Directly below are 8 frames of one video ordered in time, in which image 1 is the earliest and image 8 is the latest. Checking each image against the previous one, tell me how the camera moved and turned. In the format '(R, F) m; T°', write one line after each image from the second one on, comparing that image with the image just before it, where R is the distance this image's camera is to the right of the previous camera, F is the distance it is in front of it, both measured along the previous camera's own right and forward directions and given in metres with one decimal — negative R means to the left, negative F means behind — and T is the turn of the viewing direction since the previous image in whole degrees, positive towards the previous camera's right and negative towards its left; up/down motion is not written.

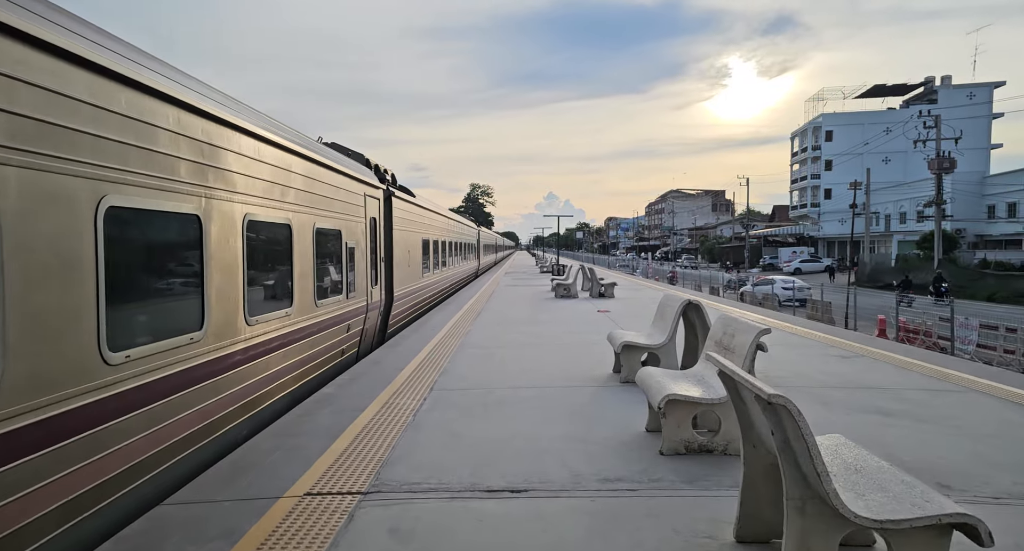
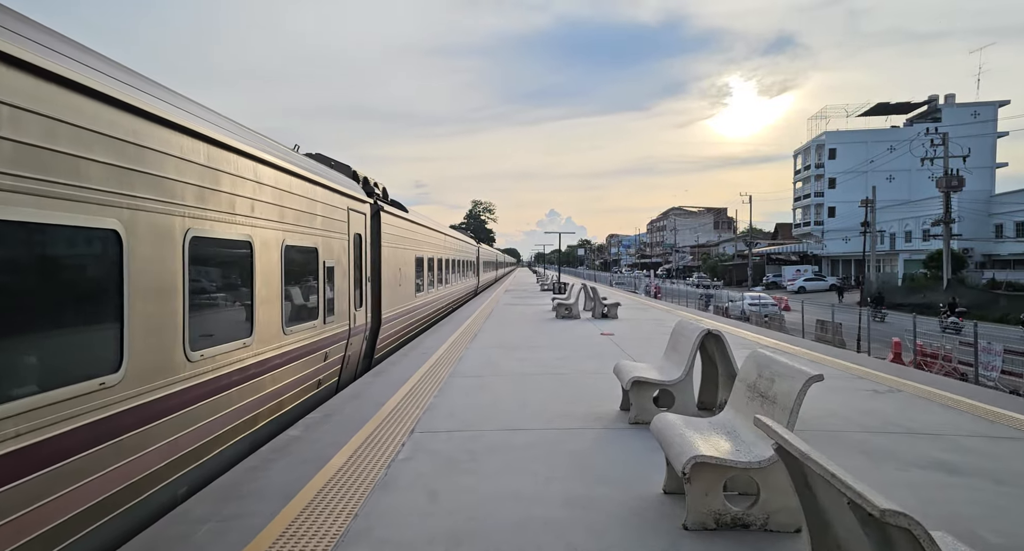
(+0.1, +0.6) m; 0°
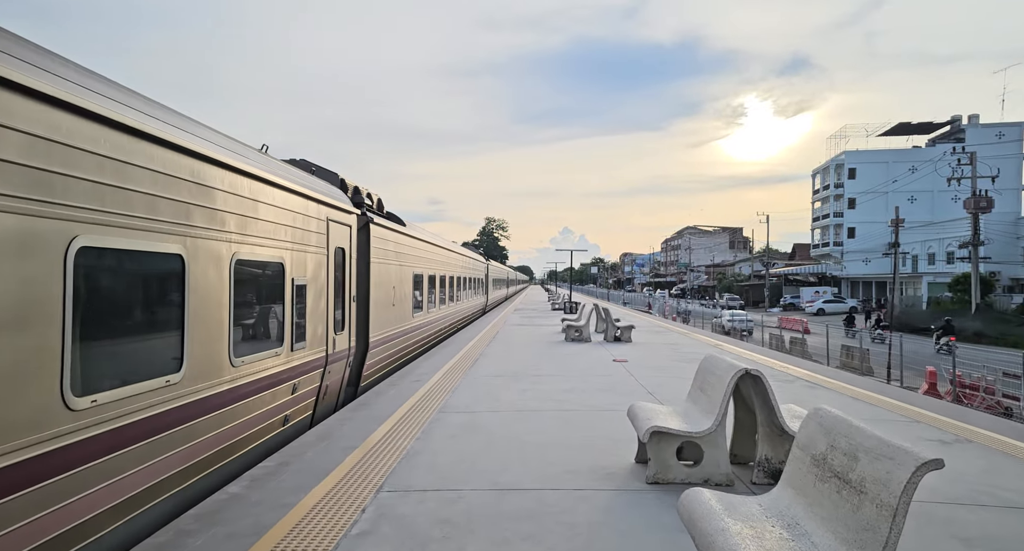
(+0.1, +0.8) m; -1°
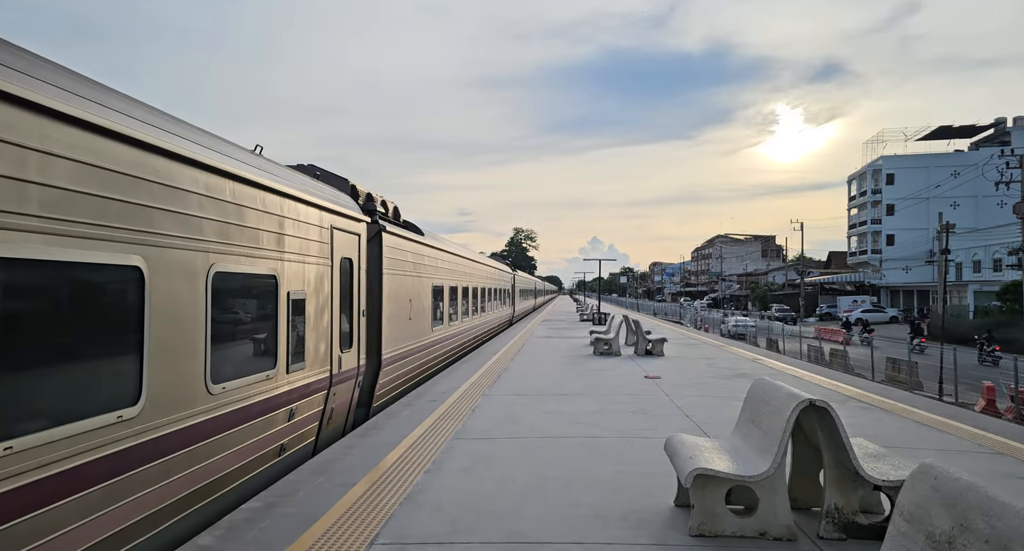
(+0.1, +0.5) m; -3°
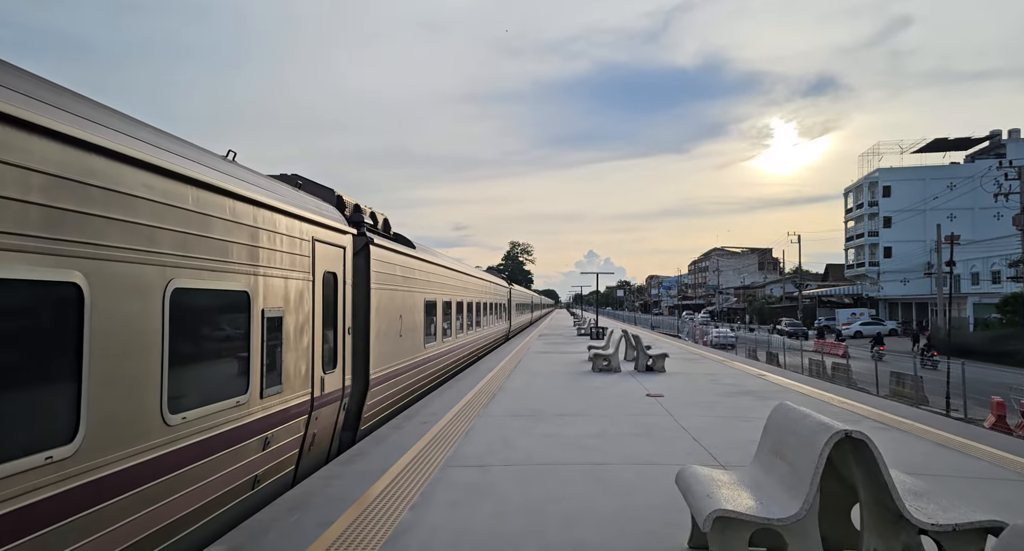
(0.0, +0.4) m; 0°
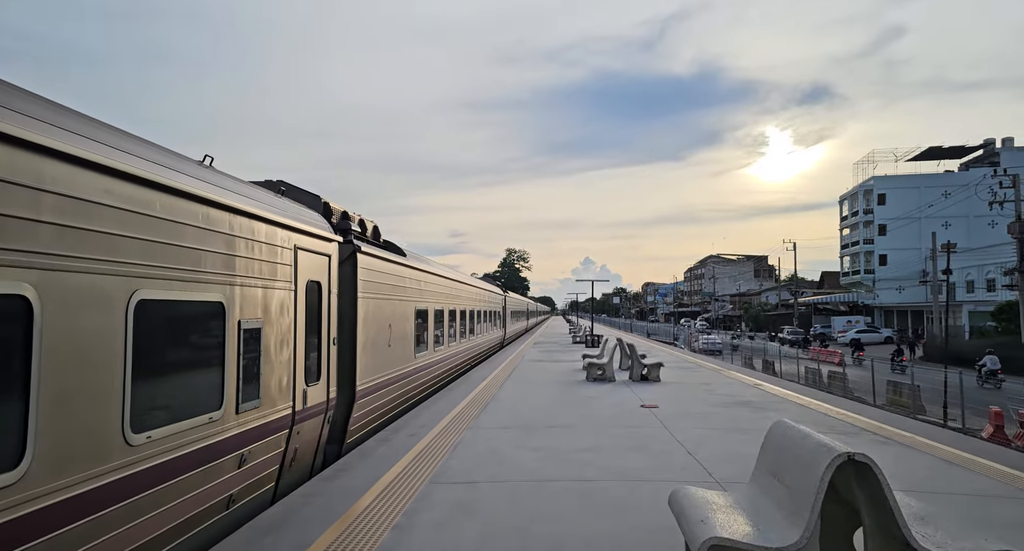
(+0.1, +0.2) m; 0°
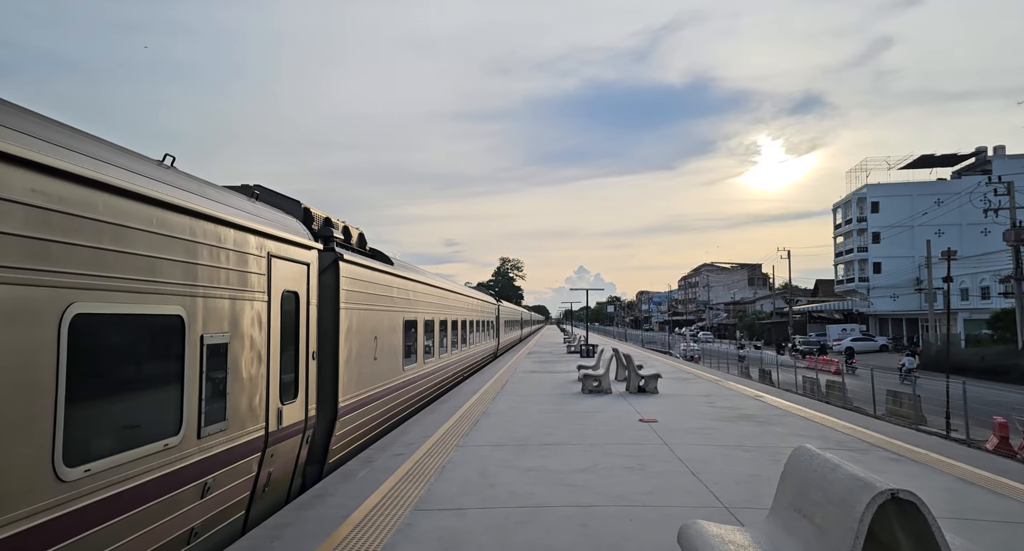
(0.0, +0.3) m; +1°
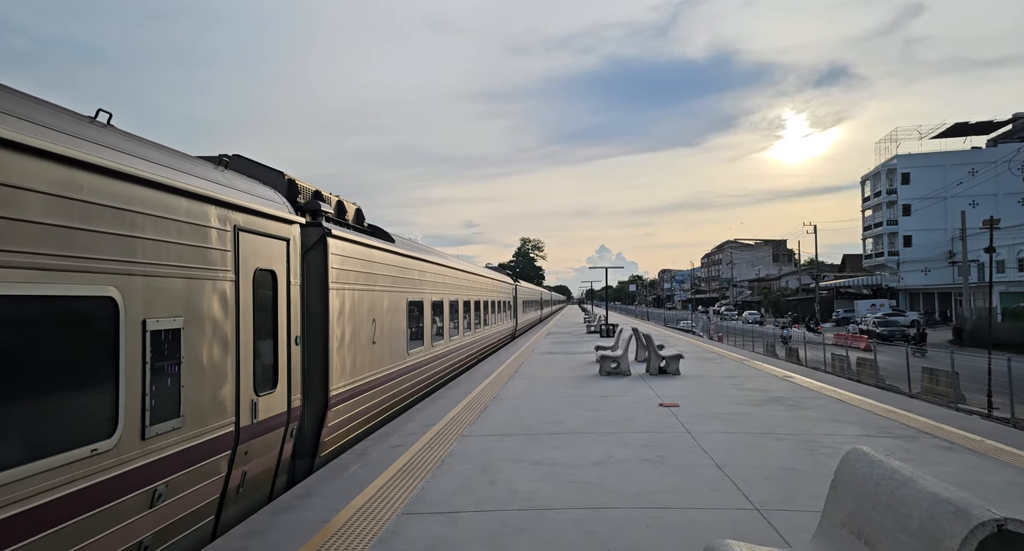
(+0.2, +0.6) m; -2°
